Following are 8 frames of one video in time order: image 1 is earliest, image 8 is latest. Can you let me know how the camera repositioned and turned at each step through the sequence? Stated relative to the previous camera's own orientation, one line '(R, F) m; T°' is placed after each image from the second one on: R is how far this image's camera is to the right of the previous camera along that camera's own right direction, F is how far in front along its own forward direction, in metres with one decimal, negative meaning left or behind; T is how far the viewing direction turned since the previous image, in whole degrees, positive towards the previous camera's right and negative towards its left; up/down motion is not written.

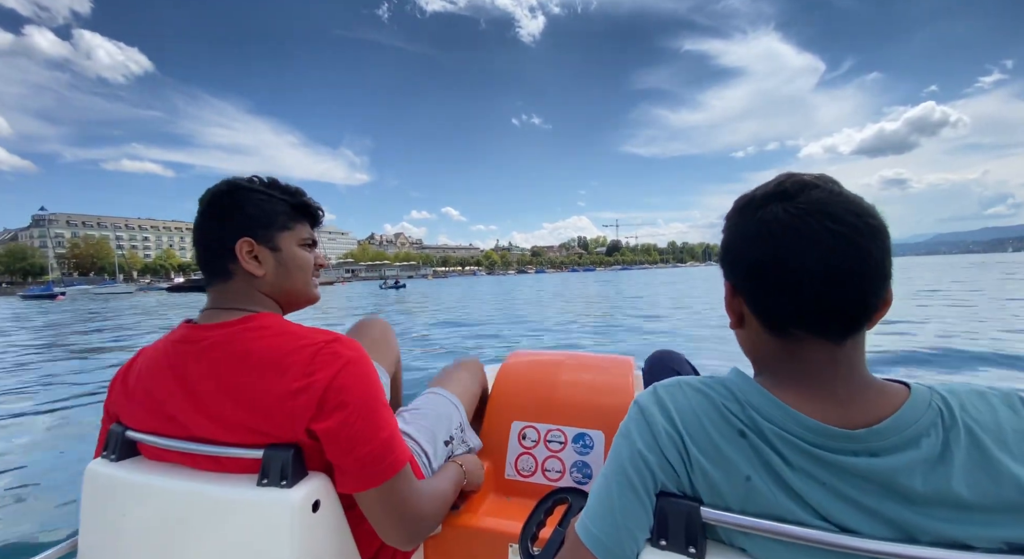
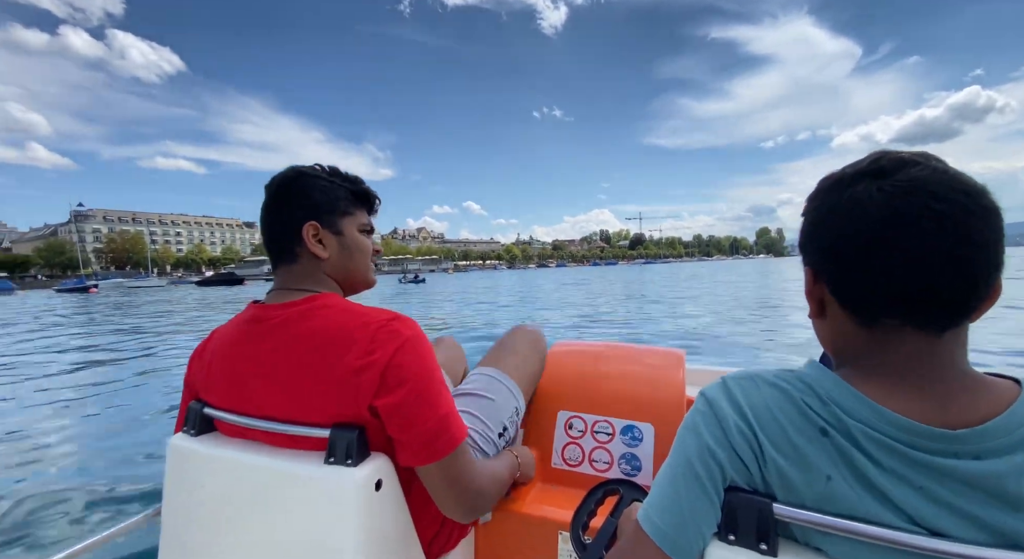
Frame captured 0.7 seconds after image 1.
(0.0, 0.0) m; -2°
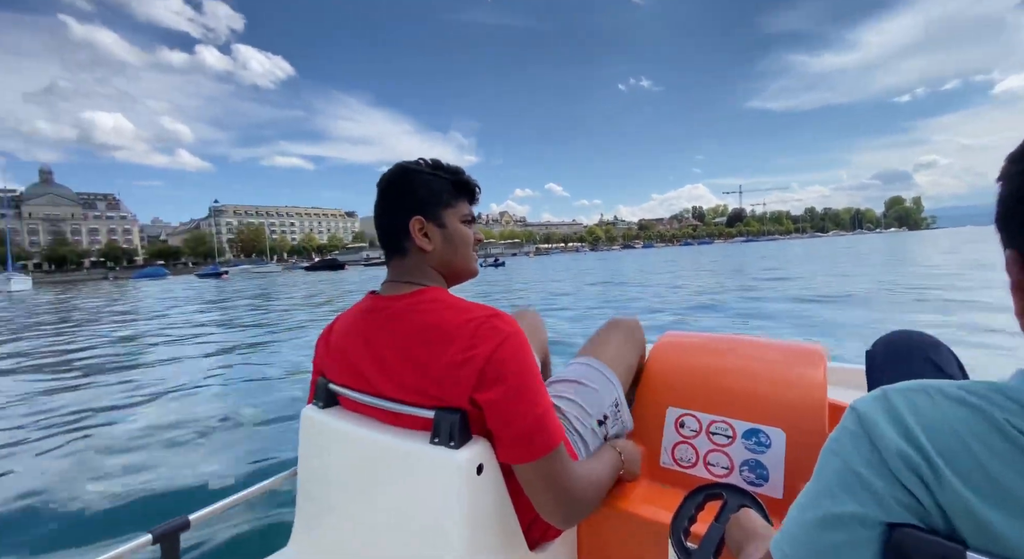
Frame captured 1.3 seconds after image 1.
(0.0, 0.0) m; -9°
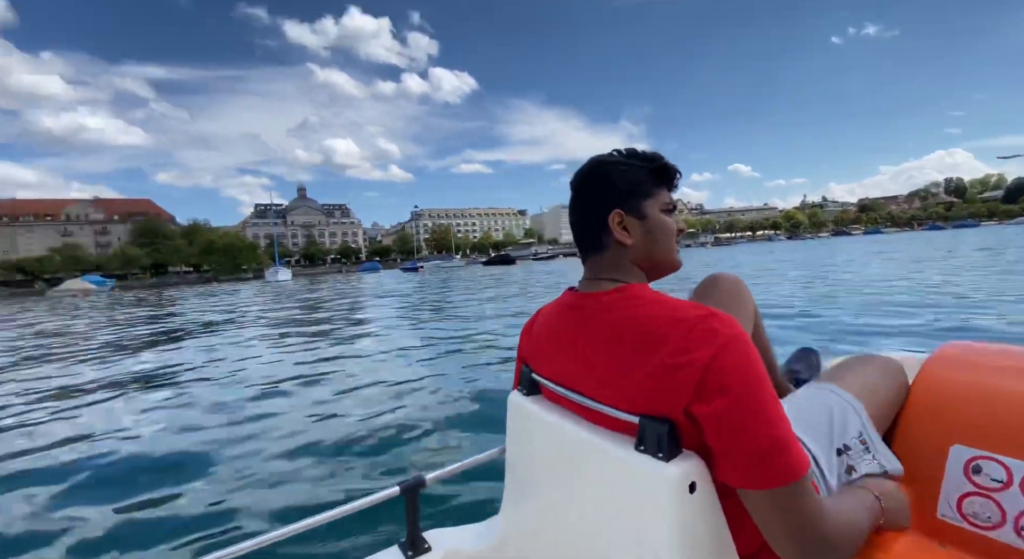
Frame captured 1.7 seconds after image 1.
(-0.1, +0.1) m; -18°
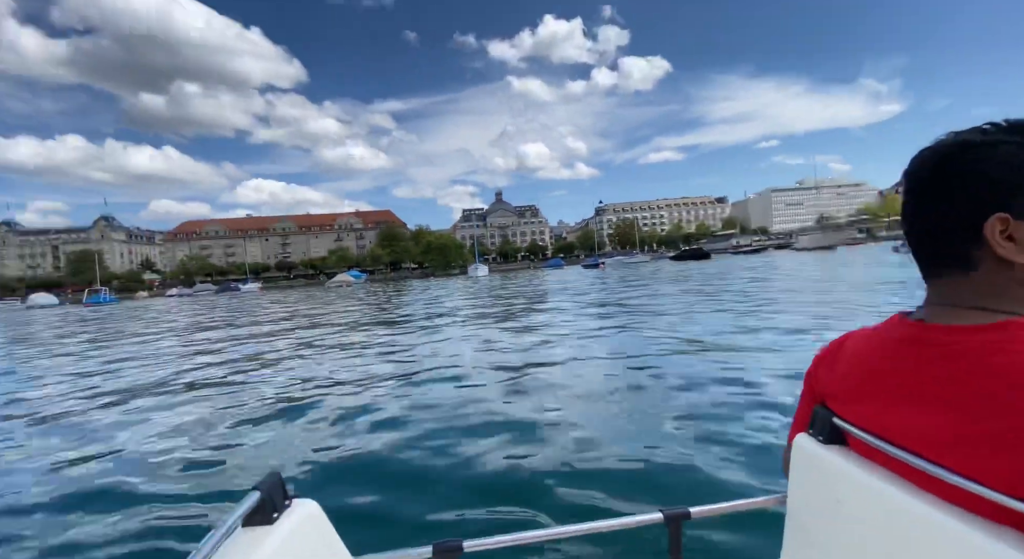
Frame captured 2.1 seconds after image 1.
(-0.2, +0.1) m; -20°
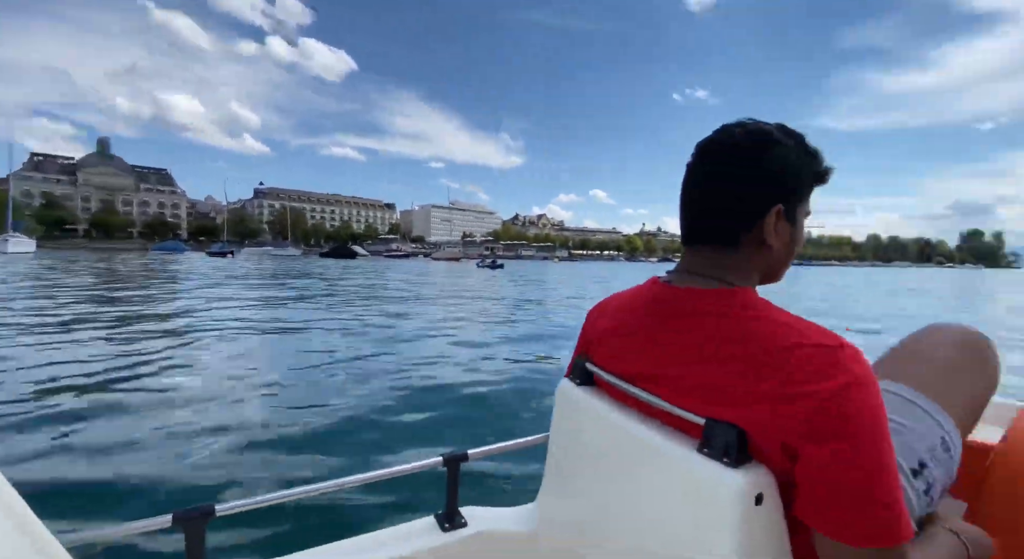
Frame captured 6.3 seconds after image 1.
(+1.1, -3.9) m; +34°
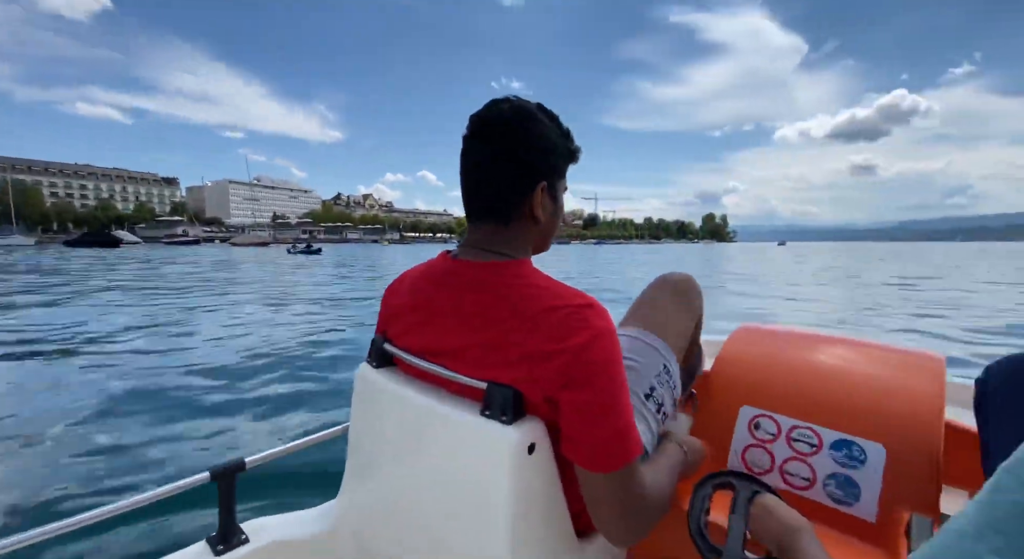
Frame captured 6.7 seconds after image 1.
(+0.1, 0.0) m; +18°
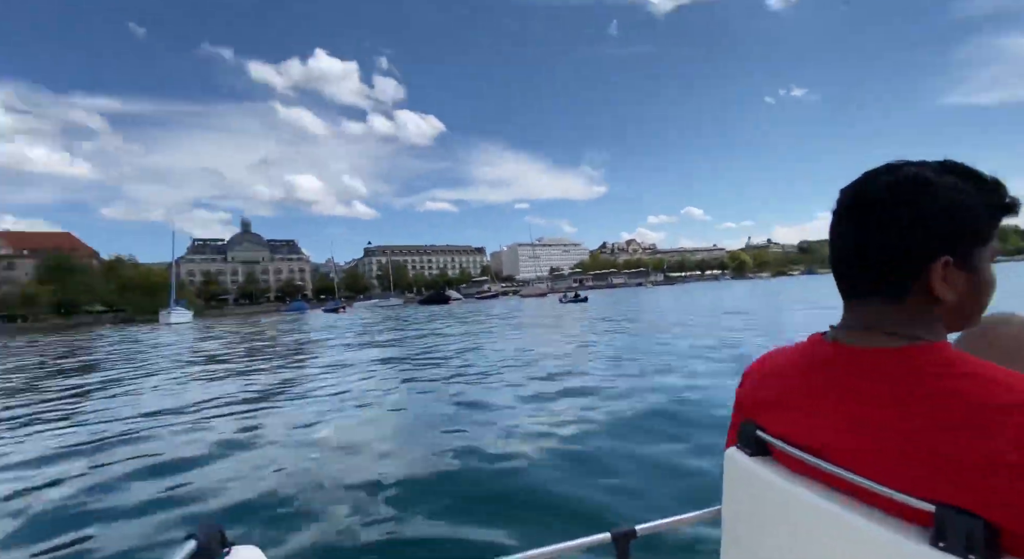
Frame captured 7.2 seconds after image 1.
(-0.2, -0.1) m; -28°
